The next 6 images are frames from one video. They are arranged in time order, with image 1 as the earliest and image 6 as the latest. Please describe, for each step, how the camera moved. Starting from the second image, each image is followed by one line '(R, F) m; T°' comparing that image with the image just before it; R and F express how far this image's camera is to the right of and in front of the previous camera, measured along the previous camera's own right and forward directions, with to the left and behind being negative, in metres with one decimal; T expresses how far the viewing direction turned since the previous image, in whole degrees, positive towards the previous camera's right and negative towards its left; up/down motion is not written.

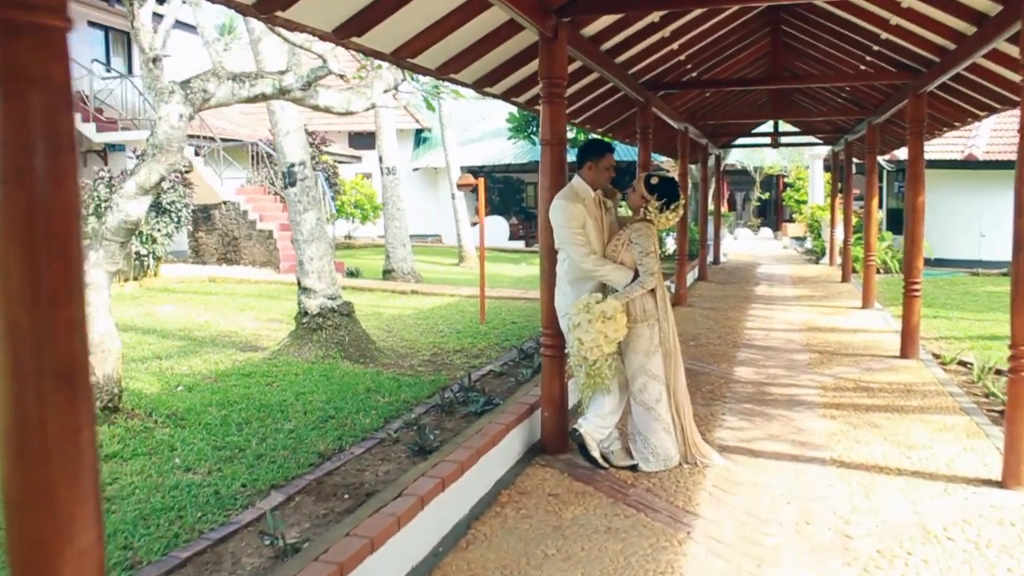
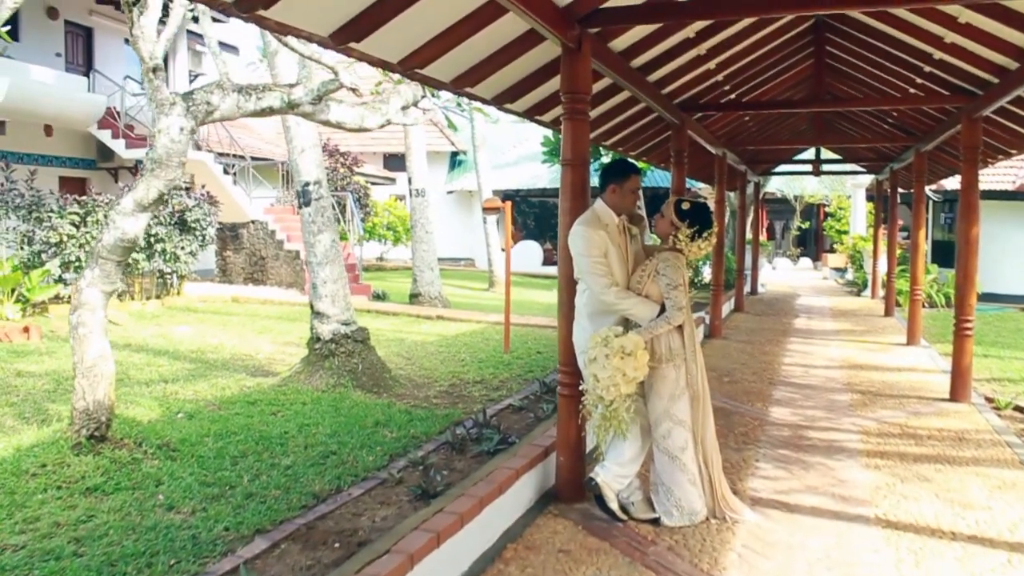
(+0.1, +0.4) m; -2°
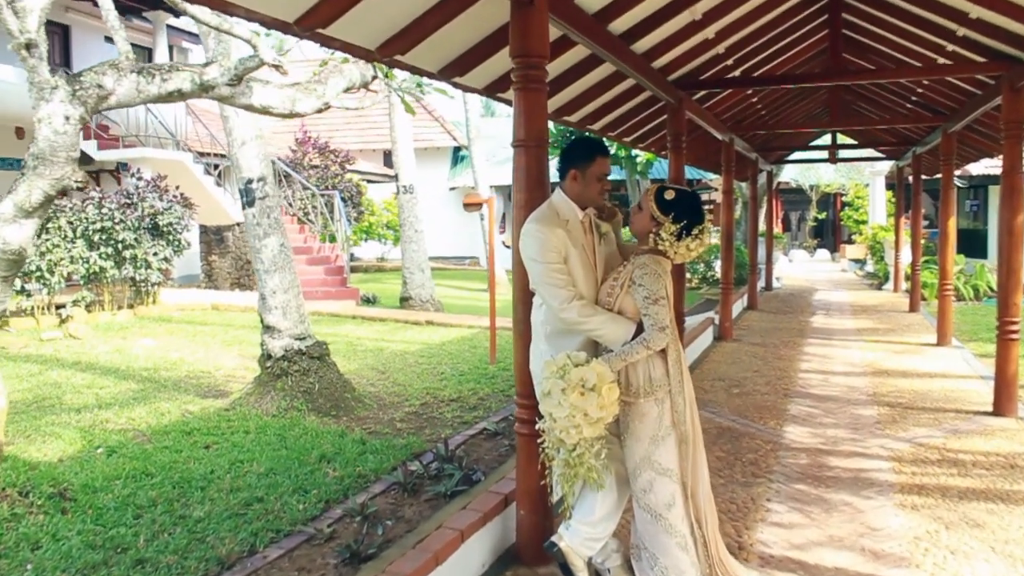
(+0.3, +0.9) m; -1°
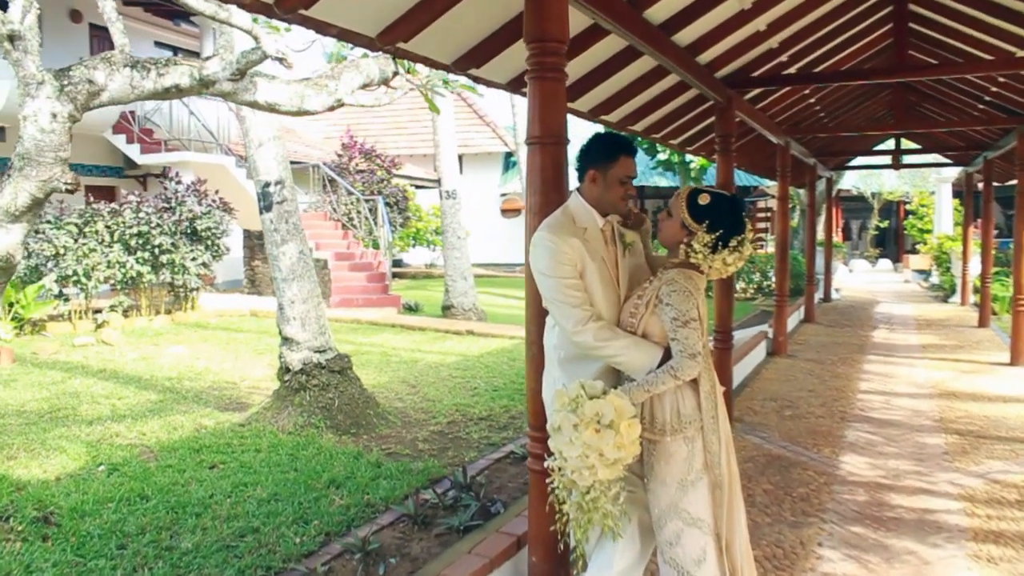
(+0.1, +0.4) m; -3°
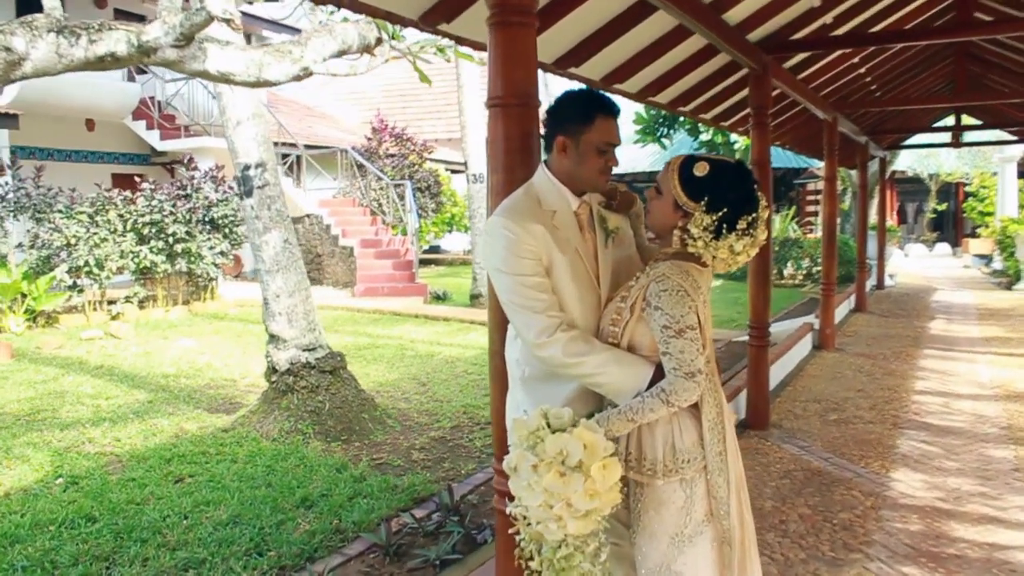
(+0.2, +0.6) m; -3°
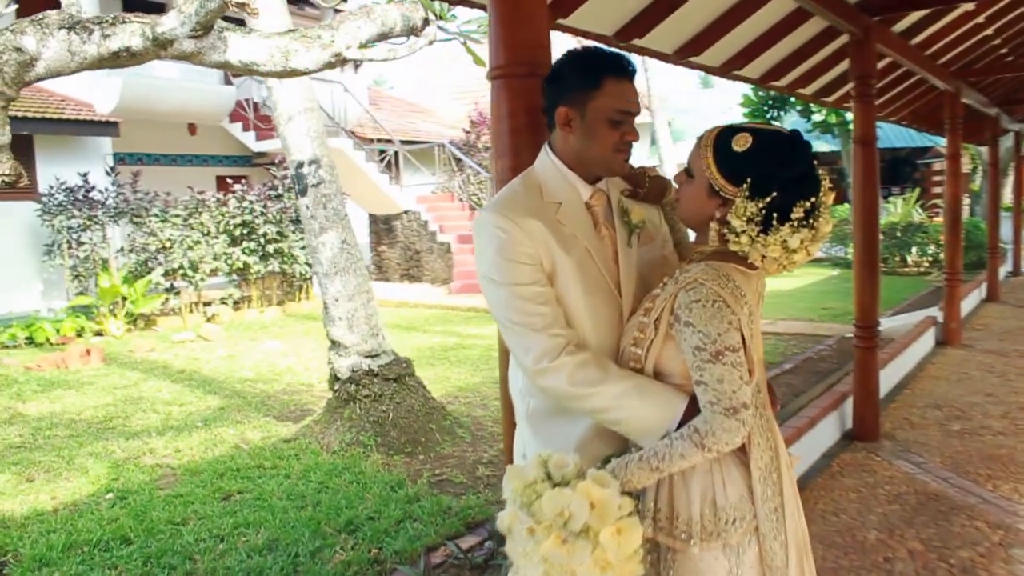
(+0.2, +0.5) m; -7°
